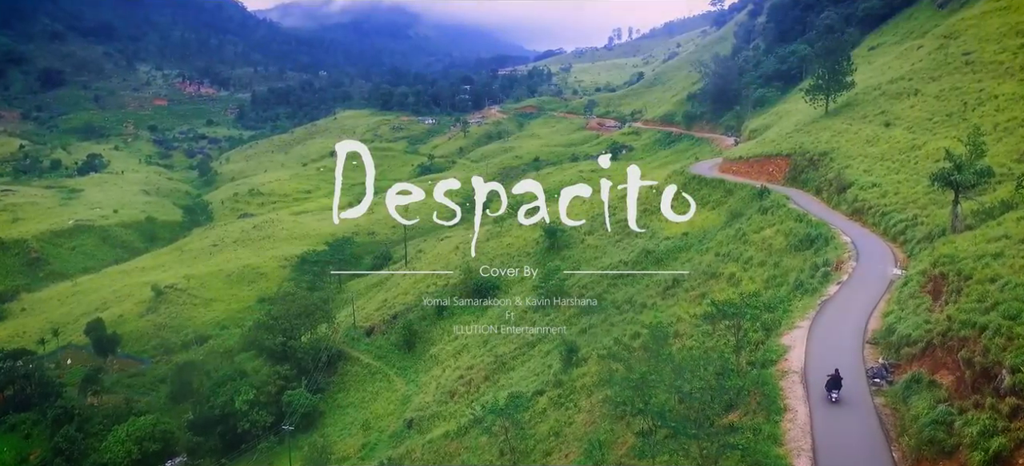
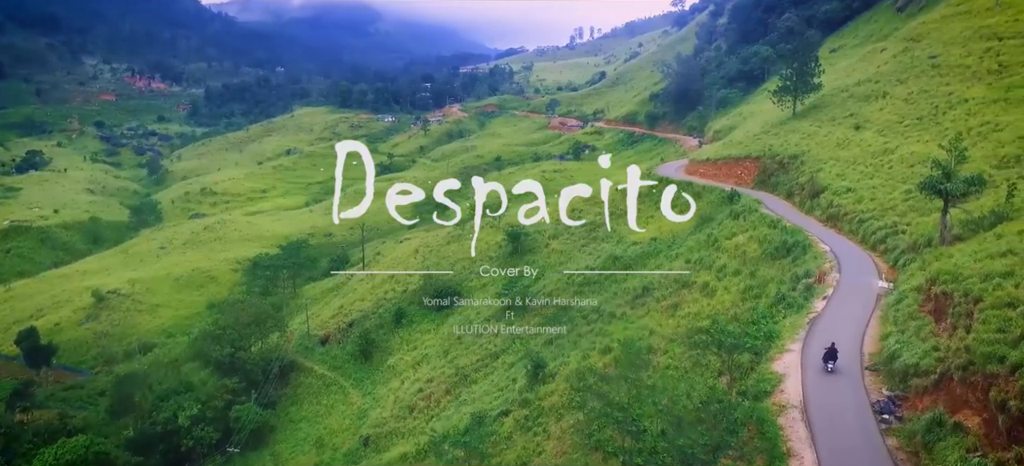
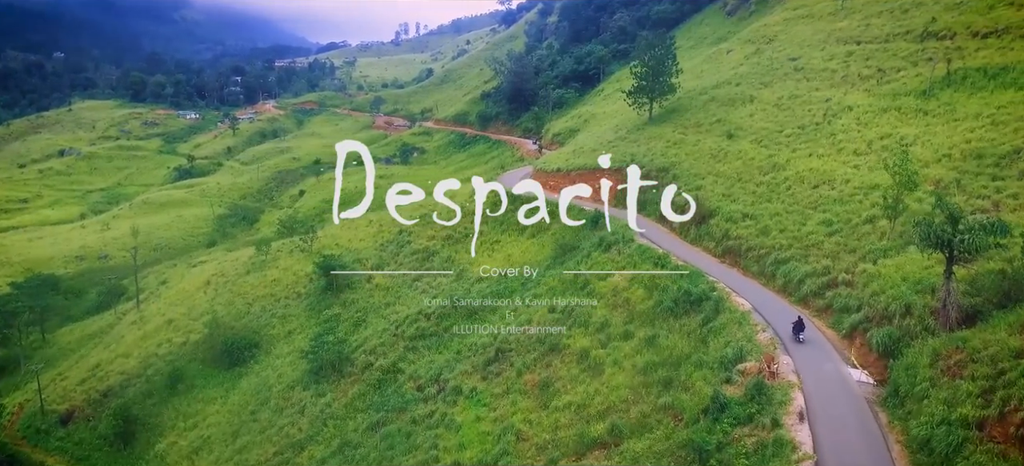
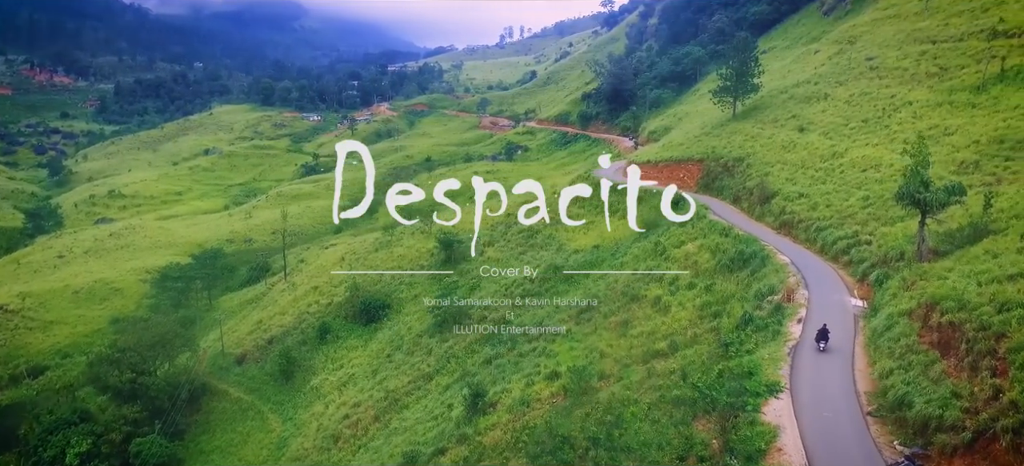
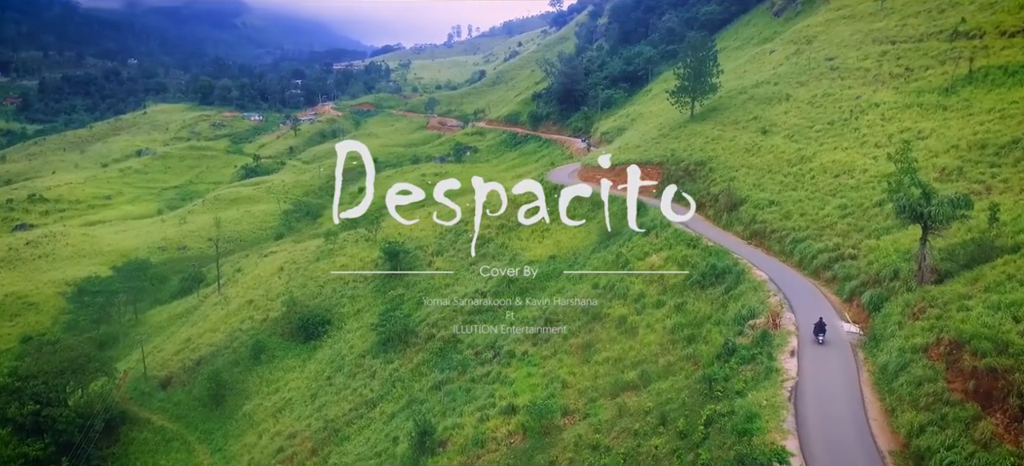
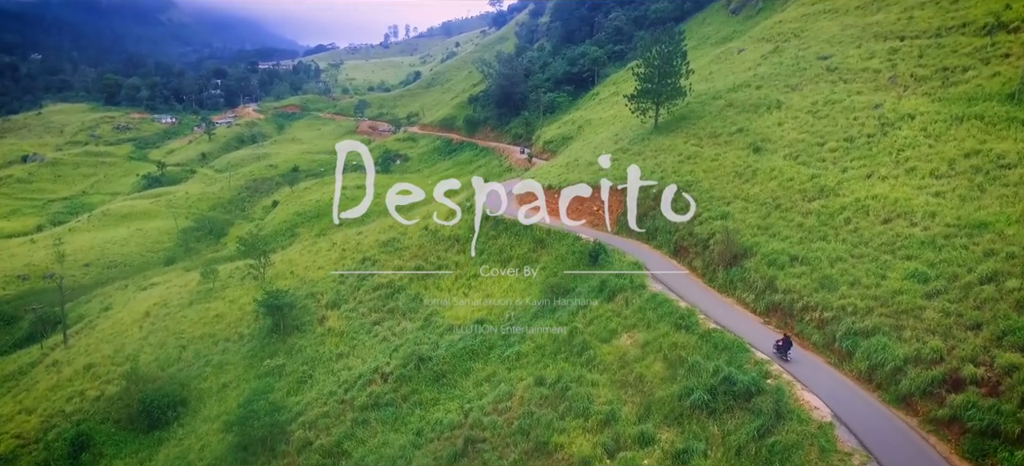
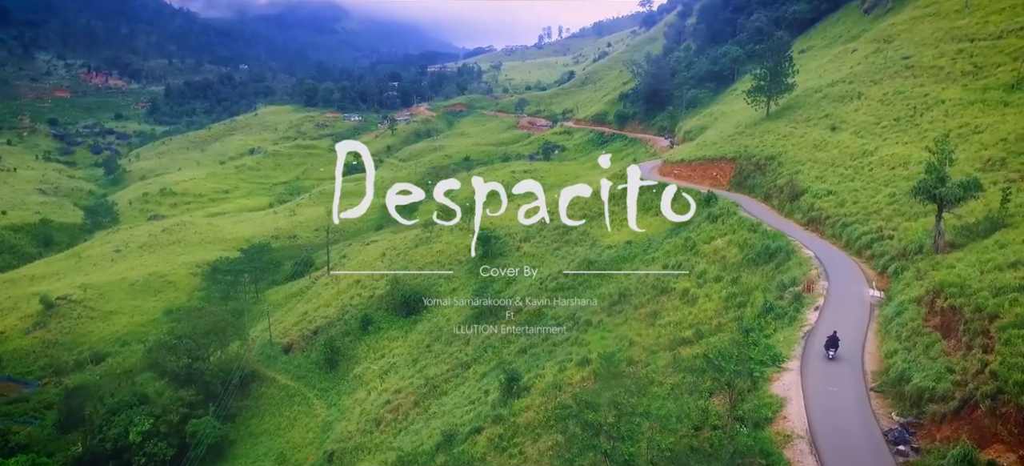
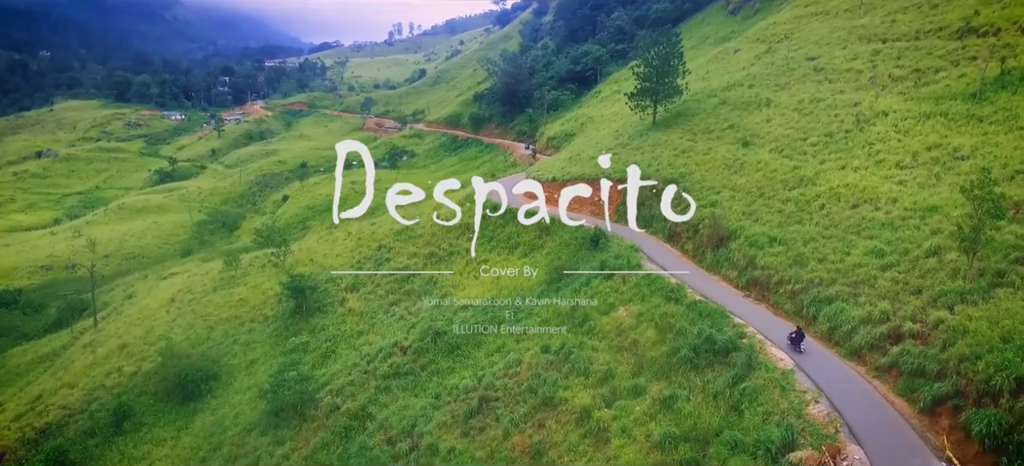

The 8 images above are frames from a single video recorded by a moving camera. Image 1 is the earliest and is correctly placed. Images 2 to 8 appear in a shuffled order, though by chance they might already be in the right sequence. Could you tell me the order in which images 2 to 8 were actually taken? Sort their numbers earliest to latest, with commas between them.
2, 7, 4, 5, 3, 8, 6
